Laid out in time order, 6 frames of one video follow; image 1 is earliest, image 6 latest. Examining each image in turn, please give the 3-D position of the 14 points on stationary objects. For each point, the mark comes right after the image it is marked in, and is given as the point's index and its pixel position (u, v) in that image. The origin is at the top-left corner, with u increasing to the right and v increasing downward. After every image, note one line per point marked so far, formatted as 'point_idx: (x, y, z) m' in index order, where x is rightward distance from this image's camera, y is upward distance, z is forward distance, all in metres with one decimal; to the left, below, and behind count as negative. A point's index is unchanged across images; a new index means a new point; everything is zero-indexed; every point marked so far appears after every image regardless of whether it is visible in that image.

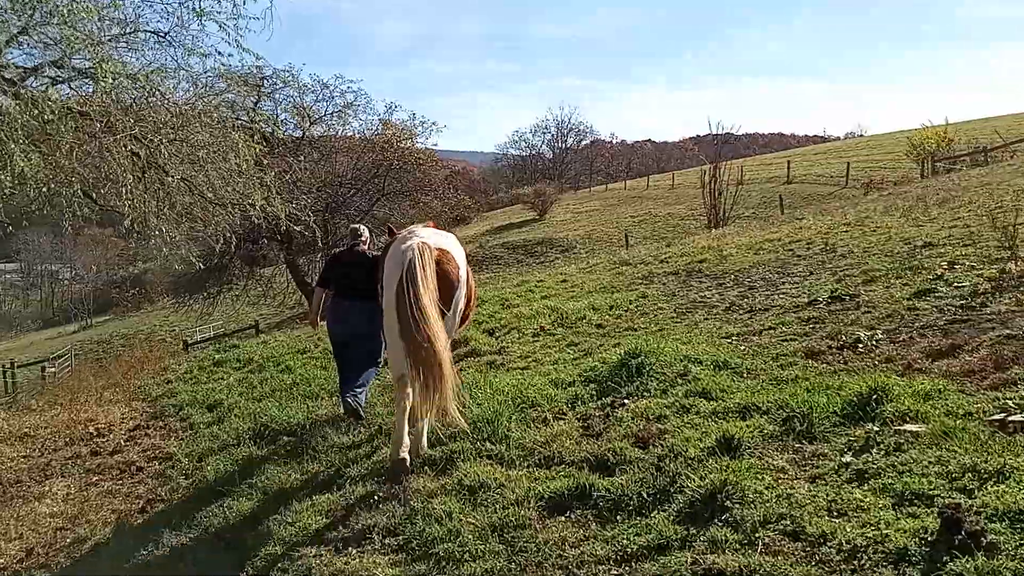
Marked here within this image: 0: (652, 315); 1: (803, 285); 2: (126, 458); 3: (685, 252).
0: (+1.3, -0.3, +8.3) m
1: (+2.9, 0.0, +8.5) m
2: (-3.4, -1.5, +7.5) m
3: (+2.9, +0.6, +14.3) m
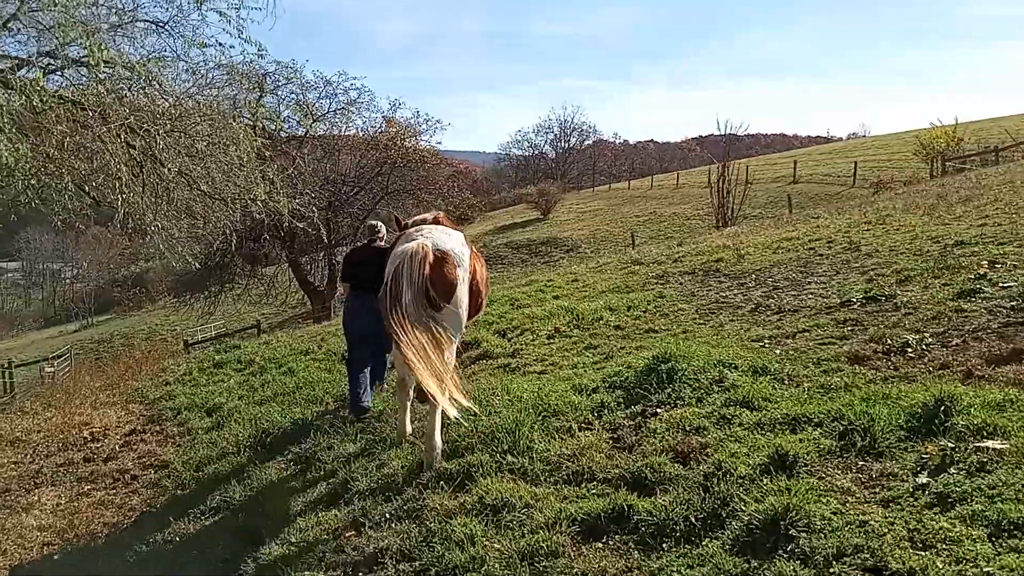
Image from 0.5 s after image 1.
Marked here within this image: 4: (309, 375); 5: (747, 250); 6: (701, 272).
0: (+1.5, -0.3, +7.9) m
1: (+3.0, 0.0, +8.1) m
2: (-3.2, -1.5, +7.1) m
3: (+3.0, +0.6, +13.9) m
4: (-2.0, -0.9, +8.6) m
5: (+3.3, +0.5, +12.3) m
6: (+2.4, +0.2, +10.8) m
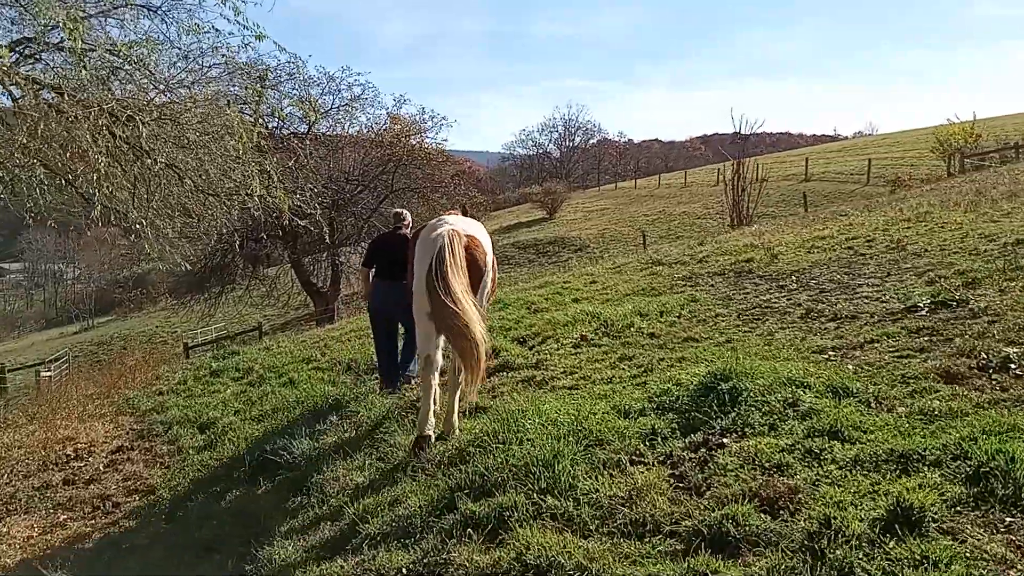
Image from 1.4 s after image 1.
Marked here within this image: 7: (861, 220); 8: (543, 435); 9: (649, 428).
0: (+1.6, -0.3, +7.2) m
1: (+3.2, 0.0, +7.4) m
2: (-3.1, -1.5, +6.4) m
3: (+3.2, +0.6, +13.2) m
4: (-1.8, -0.9, +7.9) m
5: (+3.5, +0.5, +11.5) m
6: (+2.6, +0.2, +10.1) m
7: (+5.4, +1.1, +13.3) m
8: (+0.2, -0.7, +4.3) m
9: (+0.7, -0.7, +4.2) m
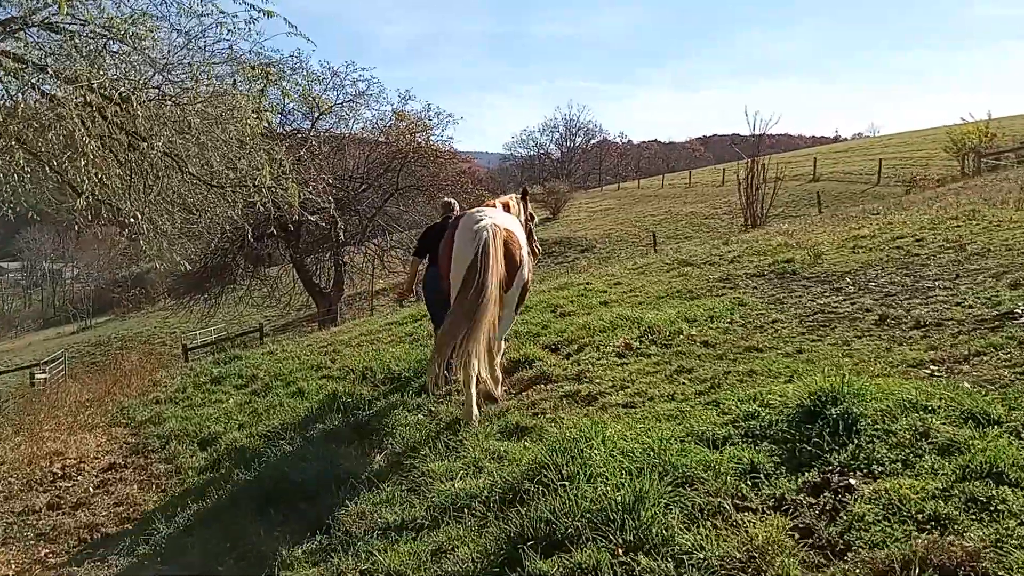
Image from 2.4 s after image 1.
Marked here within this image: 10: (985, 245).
0: (+1.9, -0.3, +6.5) m
1: (+3.5, 0.0, +6.6) m
2: (-2.8, -1.5, +5.7) m
3: (+3.5, +0.5, +12.5) m
4: (-1.6, -0.9, +7.1) m
5: (+3.8, +0.5, +10.8) m
6: (+2.8, +0.2, +9.4) m
7: (+5.7, +1.0, +12.6) m
8: (+0.4, -0.8, +3.6) m
9: (+0.9, -0.7, +3.5) m
10: (+4.7, +0.4, +8.6) m
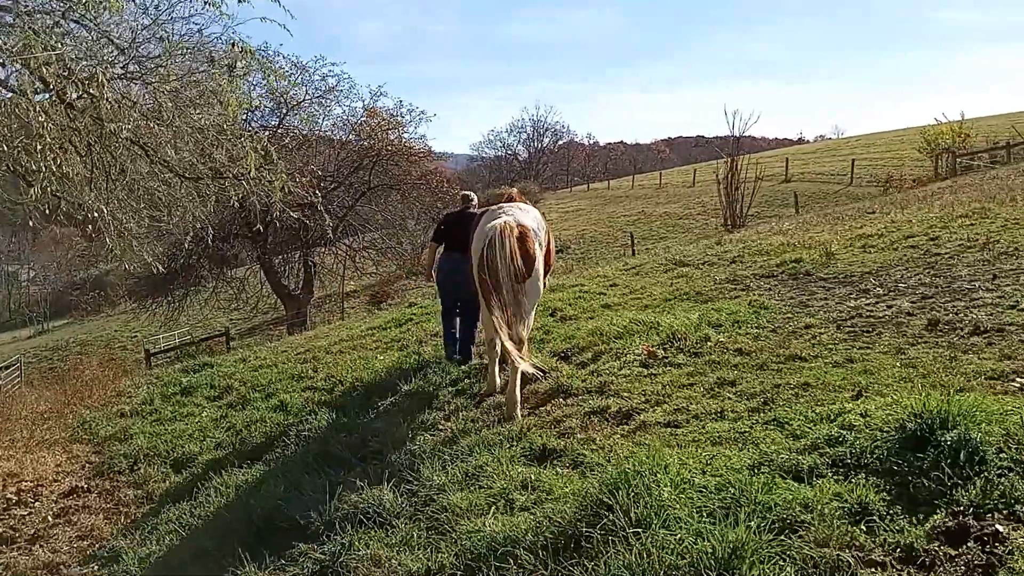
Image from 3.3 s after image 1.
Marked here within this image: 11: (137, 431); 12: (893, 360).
0: (+2.0, -0.3, +5.9) m
1: (+3.5, 0.0, +6.2) m
2: (-2.7, -1.6, +5.0) m
3: (+3.3, +0.5, +12.0) m
4: (-1.5, -0.9, +6.4) m
5: (+3.7, +0.5, +10.3) m
6: (+2.8, +0.1, +8.9) m
7: (+5.5, +1.0, +12.2) m
8: (+0.6, -0.8, +3.0) m
9: (+1.1, -0.7, +2.9) m
10: (+4.7, +0.4, +8.1) m
11: (-3.4, -1.3, +7.7) m
12: (+2.2, -0.4, +4.9) m
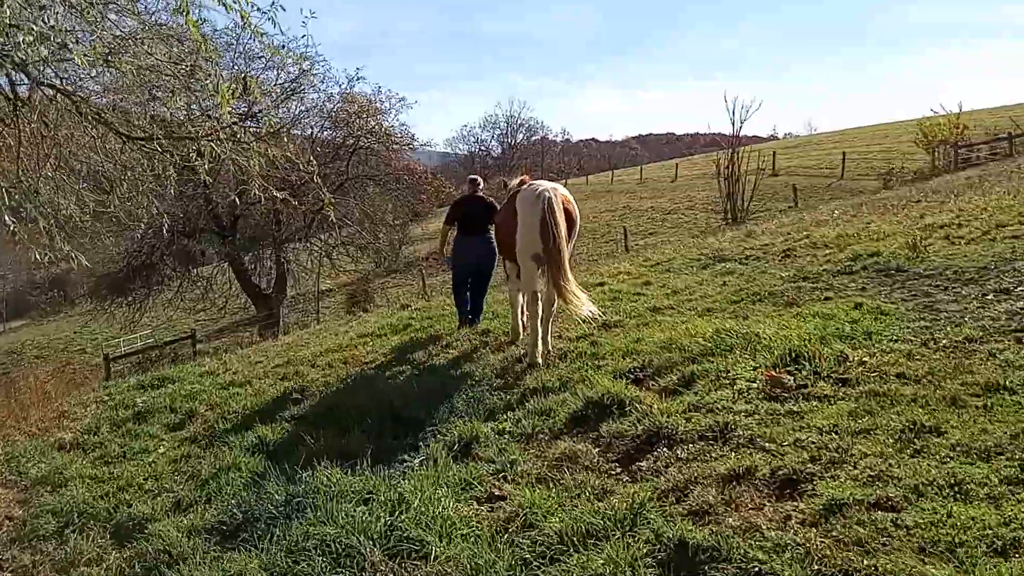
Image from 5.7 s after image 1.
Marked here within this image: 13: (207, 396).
0: (+2.4, -0.3, +4.4) m
1: (+3.9, 0.0, +4.7) m
2: (-2.3, -1.6, +3.3) m
3: (+3.5, +0.5, +10.5) m
4: (-1.2, -1.0, +4.8) m
5: (+3.9, +0.5, +8.9) m
6: (+3.1, +0.1, +7.4) m
7: (+5.6, +1.0, +10.8) m
8: (+1.1, -0.8, +1.4) m
9: (+1.6, -0.7, +1.4) m
10: (+5.0, +0.4, +6.7) m
11: (-3.1, -1.3, +6.0) m
12: (+2.6, -0.4, +3.4) m
13: (-2.8, -1.0, +7.8) m
